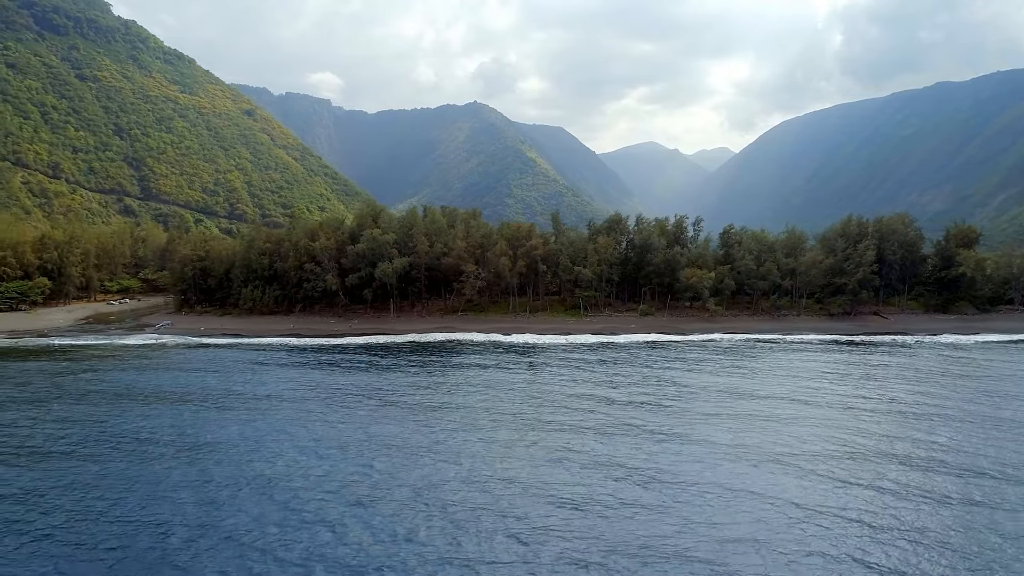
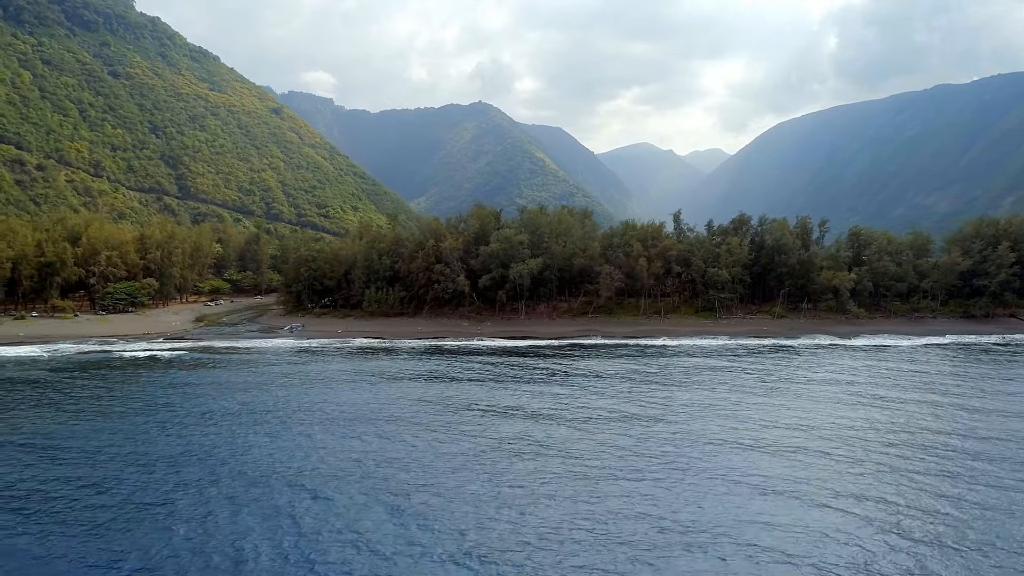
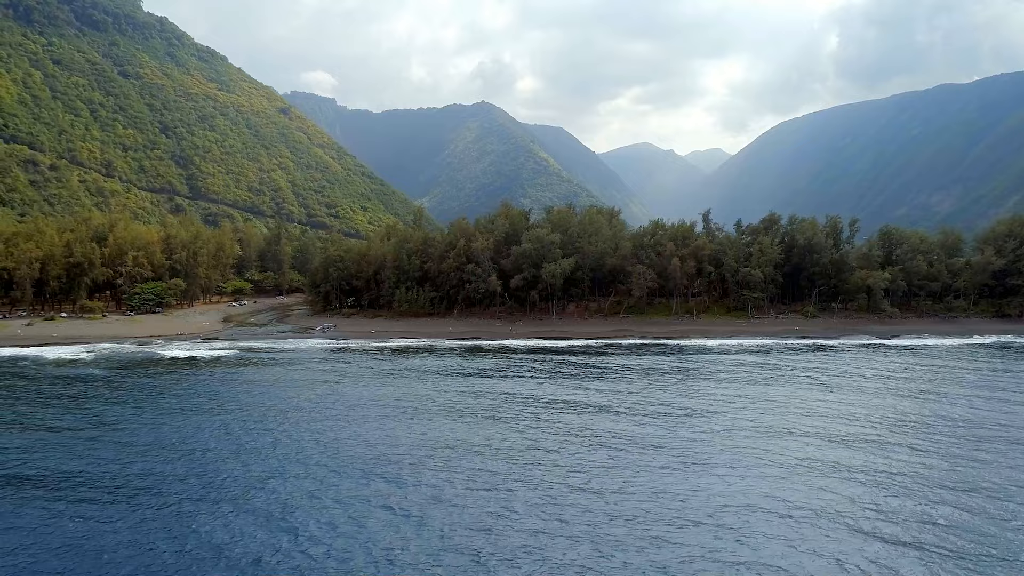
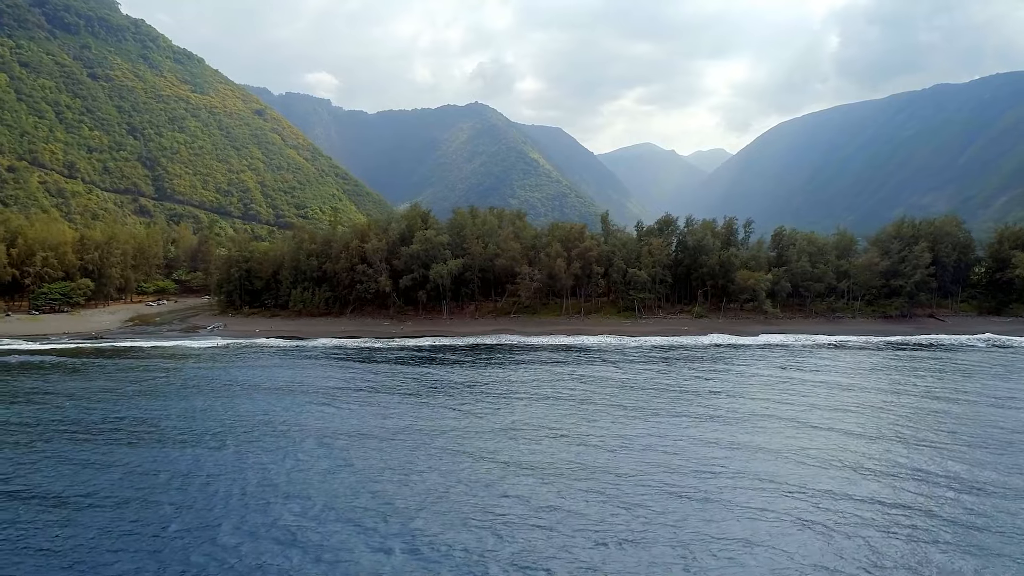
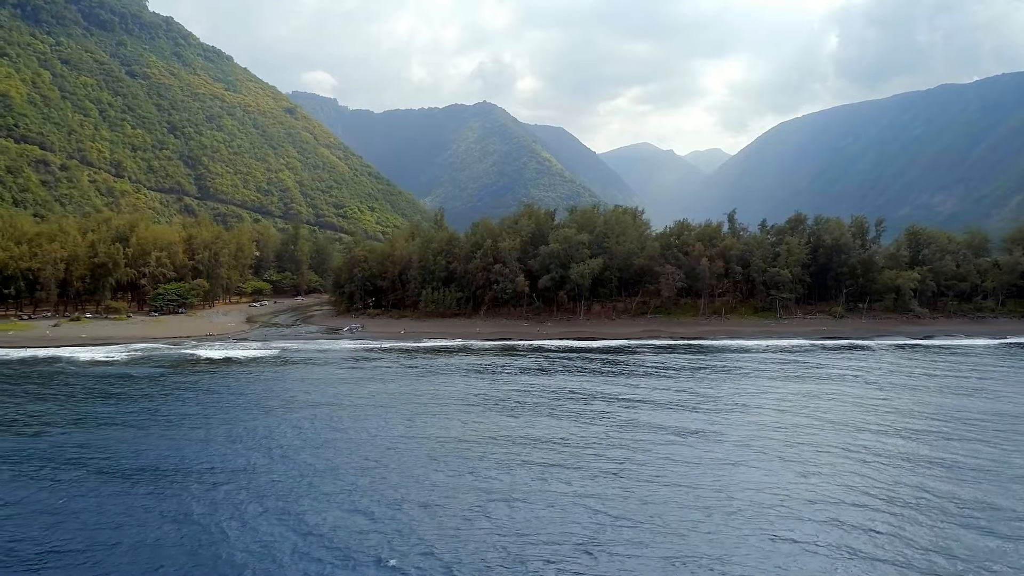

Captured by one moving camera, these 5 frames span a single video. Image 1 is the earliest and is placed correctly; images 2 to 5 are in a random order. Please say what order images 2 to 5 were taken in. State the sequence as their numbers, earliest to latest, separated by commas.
4, 2, 3, 5
